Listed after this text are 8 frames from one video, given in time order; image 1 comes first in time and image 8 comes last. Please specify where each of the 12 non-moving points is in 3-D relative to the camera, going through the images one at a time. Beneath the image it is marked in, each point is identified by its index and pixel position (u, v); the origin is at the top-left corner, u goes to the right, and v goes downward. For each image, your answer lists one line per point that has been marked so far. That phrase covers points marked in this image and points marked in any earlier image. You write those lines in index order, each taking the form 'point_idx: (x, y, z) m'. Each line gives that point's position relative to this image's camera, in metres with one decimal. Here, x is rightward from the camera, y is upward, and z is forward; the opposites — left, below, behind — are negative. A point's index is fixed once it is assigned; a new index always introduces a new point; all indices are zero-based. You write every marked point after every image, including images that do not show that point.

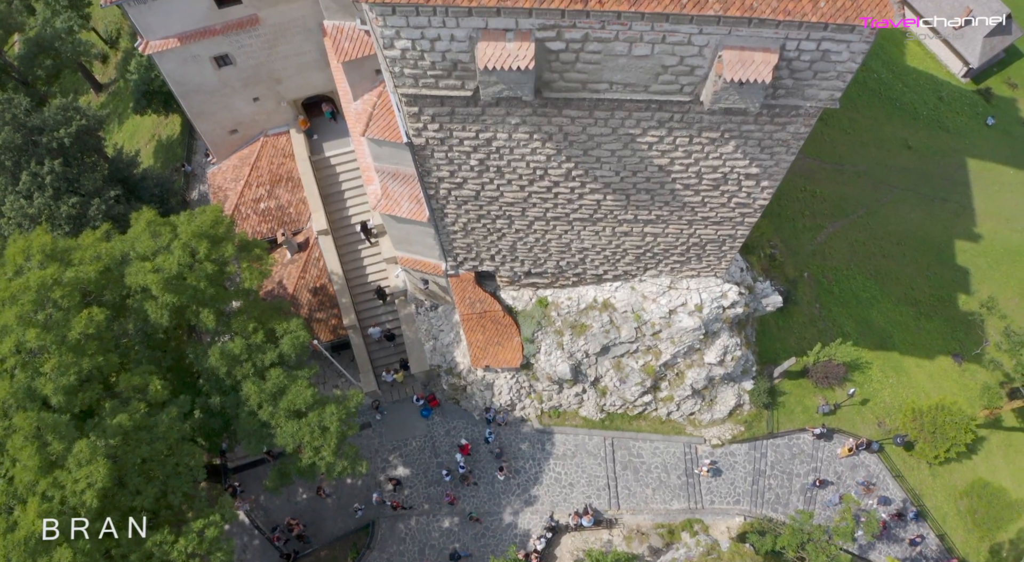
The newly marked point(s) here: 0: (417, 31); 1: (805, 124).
0: (-2.0, +5.3, +14.7) m
1: (+6.9, +3.7, +16.3) m
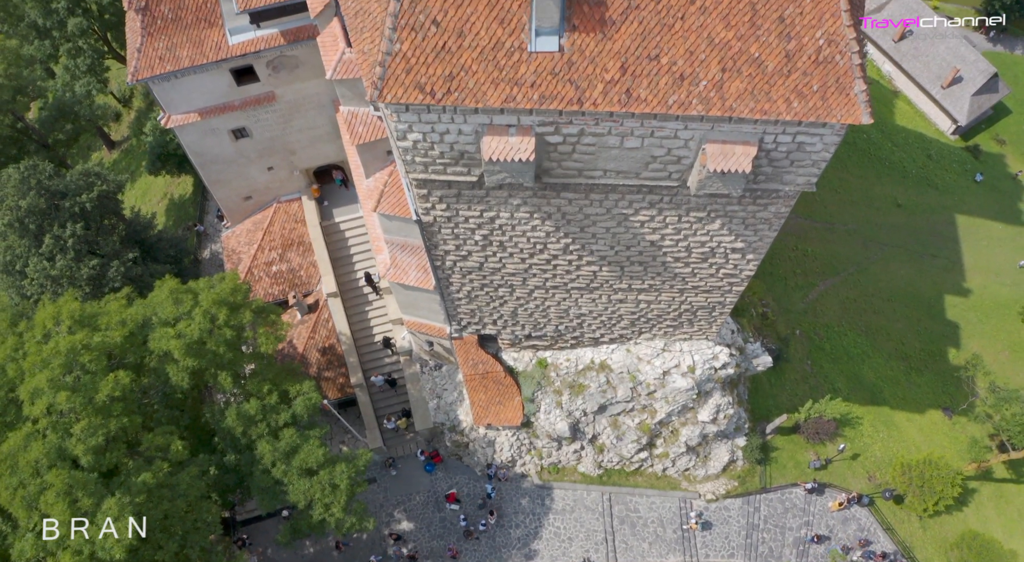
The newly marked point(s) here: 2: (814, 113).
0: (-1.9, +3.6, +16.1) m
1: (+6.9, +1.9, +17.6) m
2: (+6.4, +3.7, +14.6) m
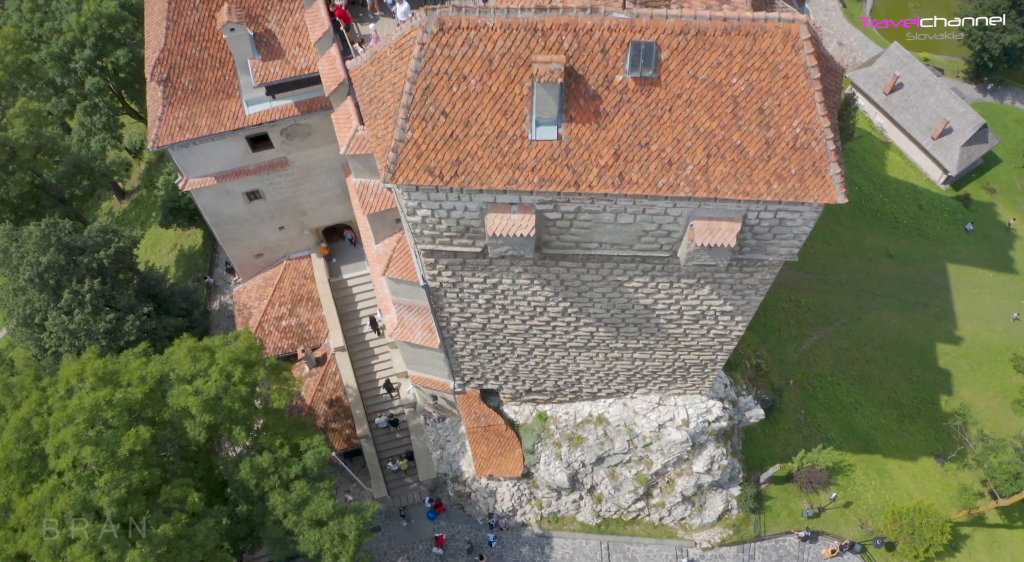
0: (-1.9, +2.0, +17.4) m
1: (+7.0, +0.2, +18.8) m
2: (+6.4, +2.1, +15.9) m
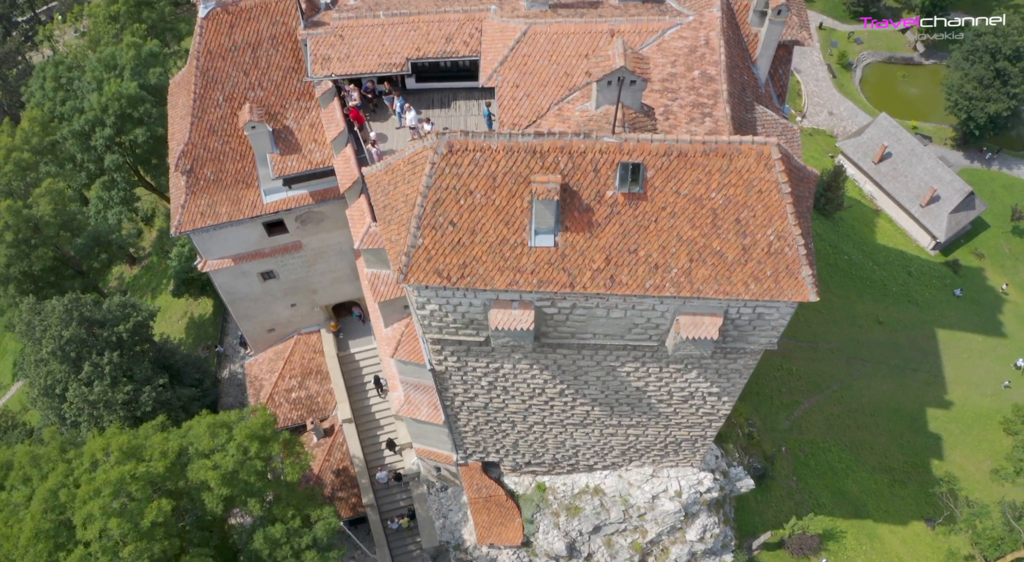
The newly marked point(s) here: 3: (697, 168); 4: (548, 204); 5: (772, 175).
0: (-1.9, -0.5, +18.9) m
1: (+7.0, -2.3, +20.3) m
2: (+6.4, -0.2, +17.5) m
3: (+4.6, +2.8, +17.1) m
4: (+0.9, +1.9, +16.8) m
5: (+6.4, +2.6, +17.0) m
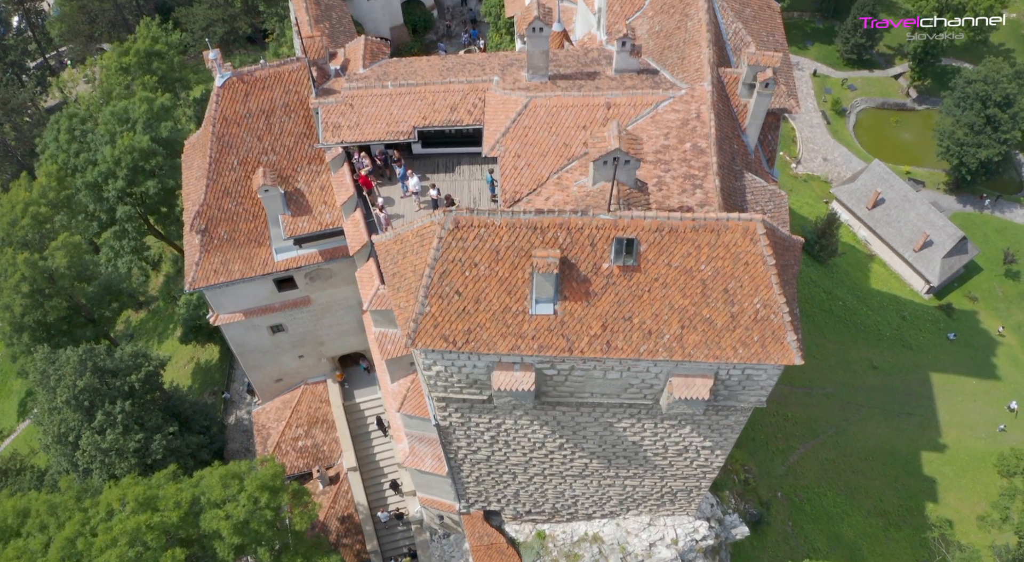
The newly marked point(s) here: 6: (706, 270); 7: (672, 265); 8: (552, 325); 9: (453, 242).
0: (-1.8, -2.3, +20.0) m
1: (+7.1, -4.2, +21.3) m
2: (+6.5, -2.0, +18.6) m
3: (+4.6, +1.0, +18.3) m
4: (+0.9, +0.1, +18.0) m
5: (+6.4, +0.9, +18.2) m
6: (+5.1, +0.3, +18.4) m
7: (+4.3, +0.4, +18.4) m
8: (+1.1, -1.2, +18.7) m
9: (-1.6, +1.0, +18.5) m
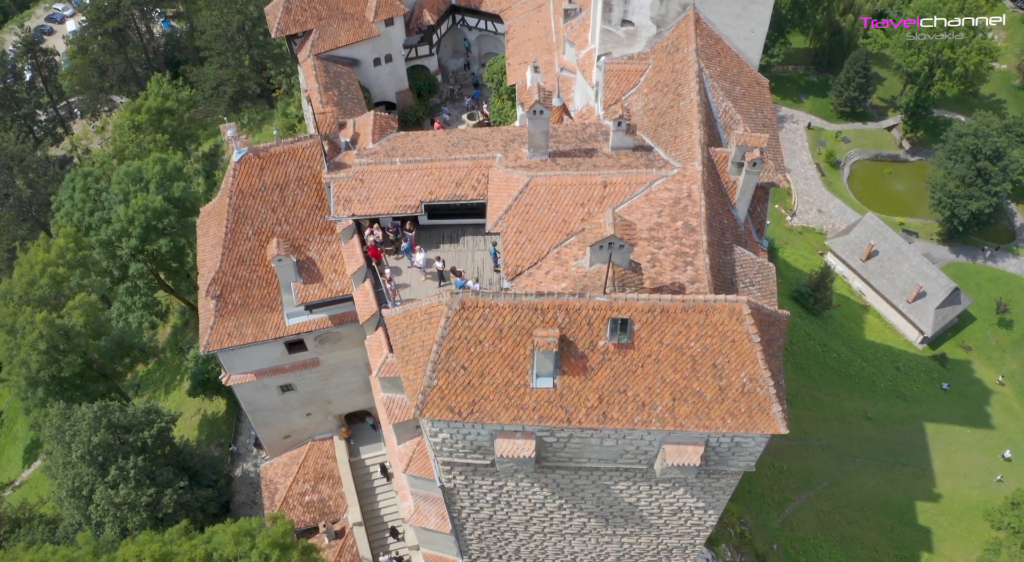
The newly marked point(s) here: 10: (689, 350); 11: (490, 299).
0: (-1.8, -4.5, +21.1) m
1: (+7.1, -6.4, +22.4) m
2: (+6.6, -4.1, +19.8) m
3: (+4.7, -1.1, +19.7) m
4: (+1.0, -2.0, +19.3) m
5: (+6.5, -1.3, +19.6) m
6: (+5.2, -1.9, +19.7) m
7: (+4.3, -1.7, +19.8) m
8: (+1.1, -3.4, +20.0) m
9: (-1.5, -1.1, +19.8) m
10: (+5.0, -2.0, +19.7) m
11: (-0.6, -0.5, +19.8) m
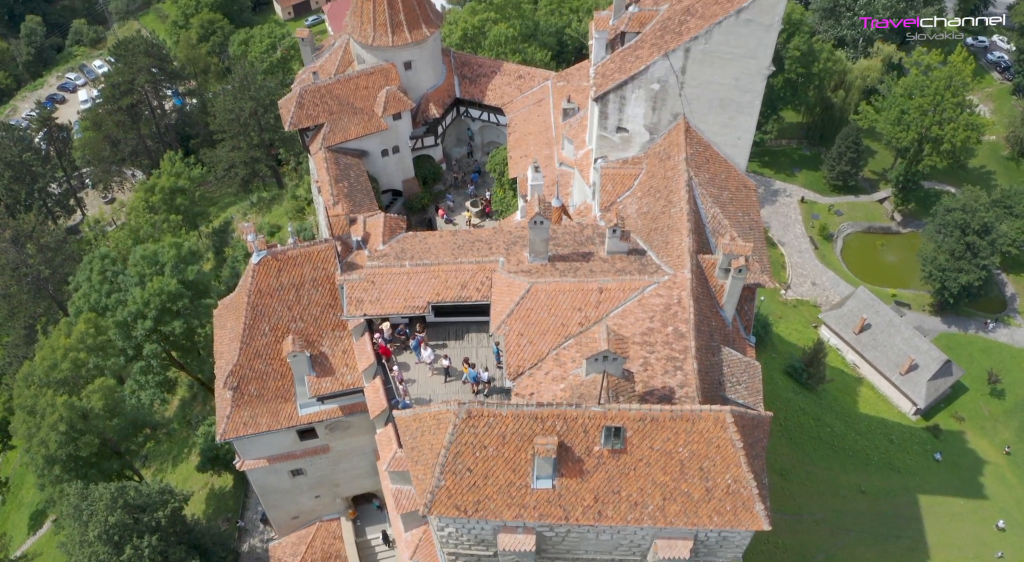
0: (-1.7, -8.0, +22.6) m
1: (+7.2, -9.9, +23.9) m
2: (+6.6, -7.5, +21.4) m
3: (+4.7, -4.5, +21.4) m
4: (+1.1, -5.4, +21.0) m
5: (+6.6, -4.6, +21.3) m
6: (+5.3, -5.2, +21.5) m
7: (+4.4, -5.1, +21.5) m
8: (+1.2, -6.8, +21.6) m
9: (-1.4, -4.5, +21.5) m
10: (+5.1, -5.3, +21.5) m
11: (-0.6, -3.9, +21.6) m
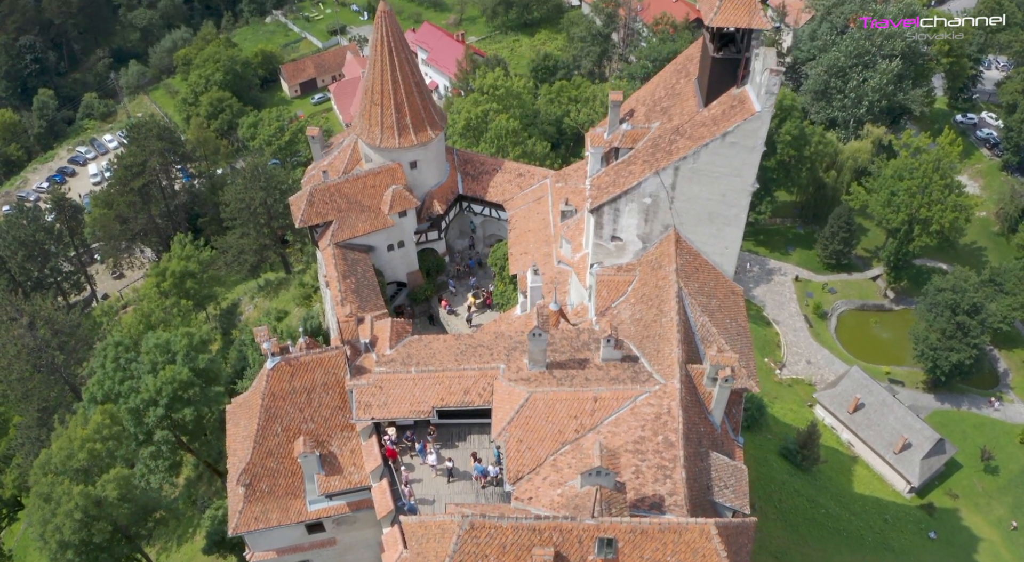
0: (-1.7, -12.0, +23.9) m
1: (+7.2, -14.1, +25.0) m
2: (+6.6, -11.5, +22.7) m
3: (+4.7, -8.5, +22.9) m
4: (+1.0, -9.3, +22.4) m
5: (+6.6, -8.6, +22.8) m
6: (+5.2, -9.2, +22.9) m
7: (+4.4, -9.1, +22.9) m
8: (+1.2, -10.7, +22.9) m
9: (-1.5, -8.5, +23.0) m
10: (+5.1, -9.3, +22.9) m
11: (-0.6, -7.9, +23.1) m
